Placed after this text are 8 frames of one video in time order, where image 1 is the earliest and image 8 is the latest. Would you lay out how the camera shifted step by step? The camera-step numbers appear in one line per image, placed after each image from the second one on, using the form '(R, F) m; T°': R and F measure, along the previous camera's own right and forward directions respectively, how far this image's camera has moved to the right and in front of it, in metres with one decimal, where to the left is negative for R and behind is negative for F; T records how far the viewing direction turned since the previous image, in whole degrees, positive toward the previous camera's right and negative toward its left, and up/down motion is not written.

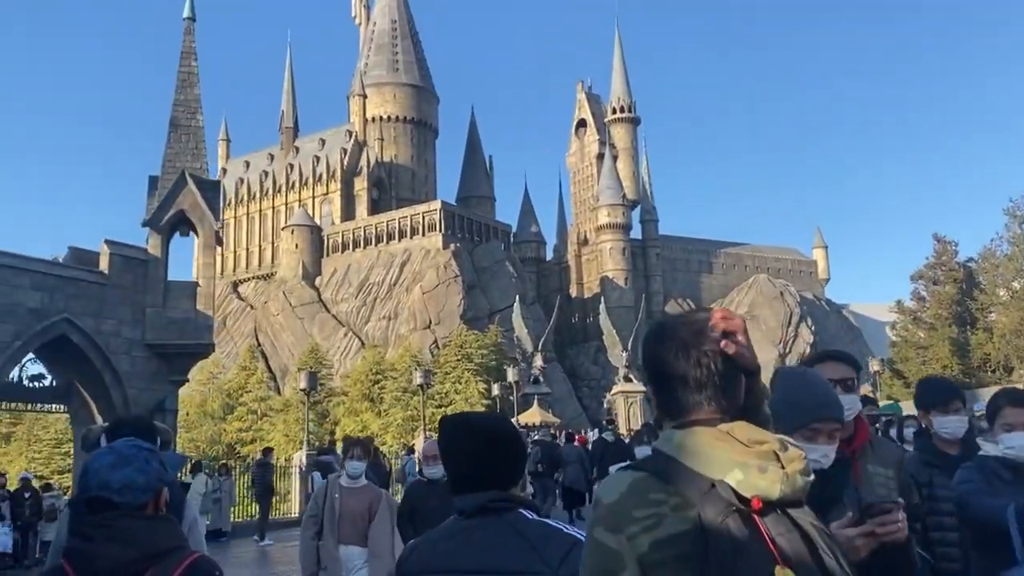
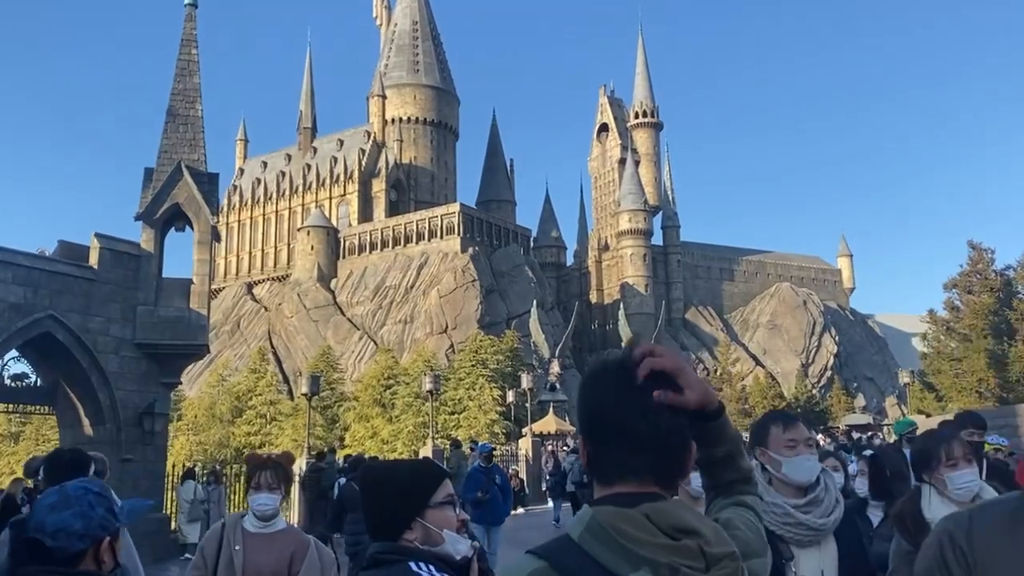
(+0.2, +0.9) m; -1°
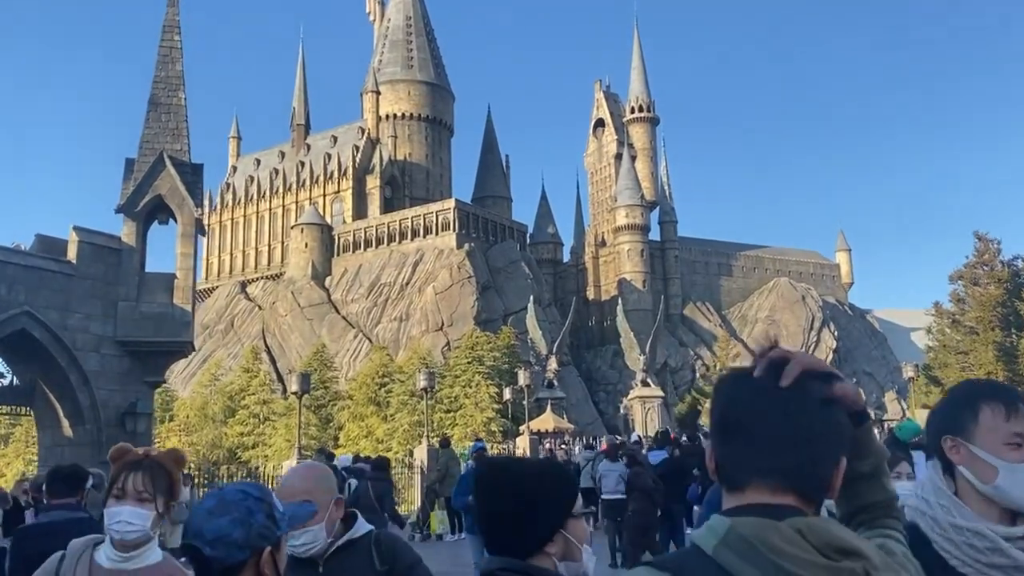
(0.0, +0.6) m; 0°
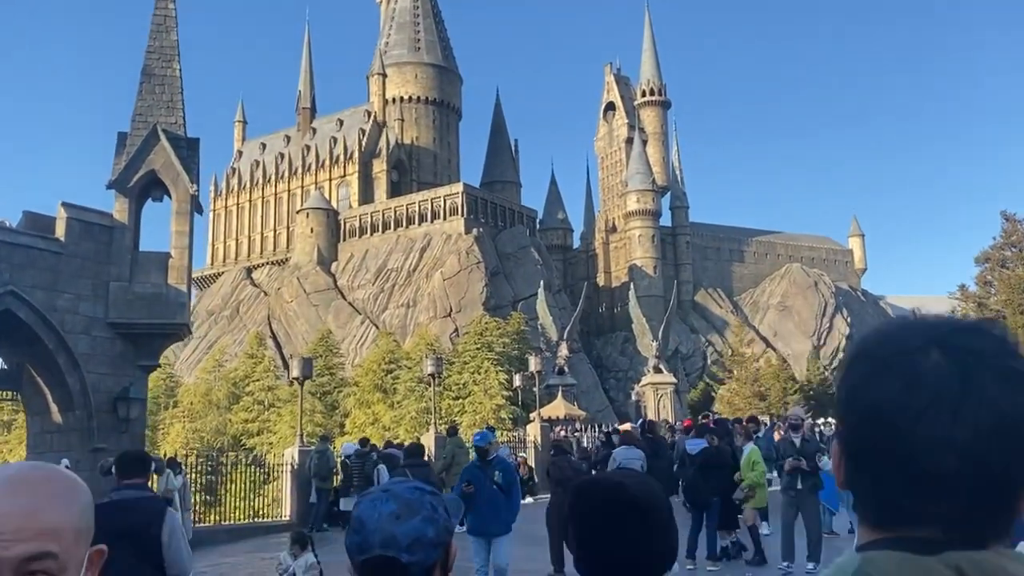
(0.0, +0.7) m; -1°
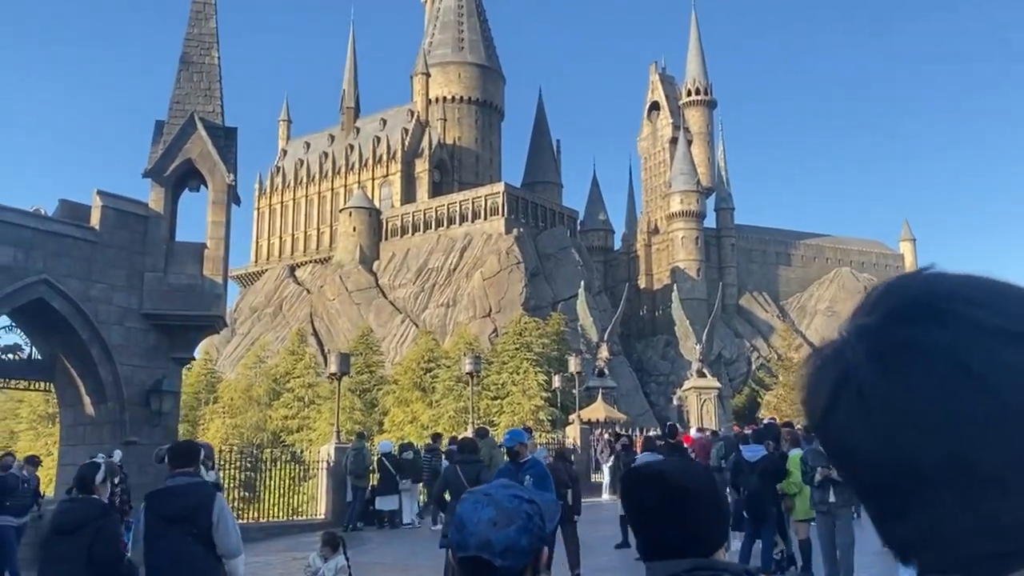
(0.0, +0.5) m; -3°
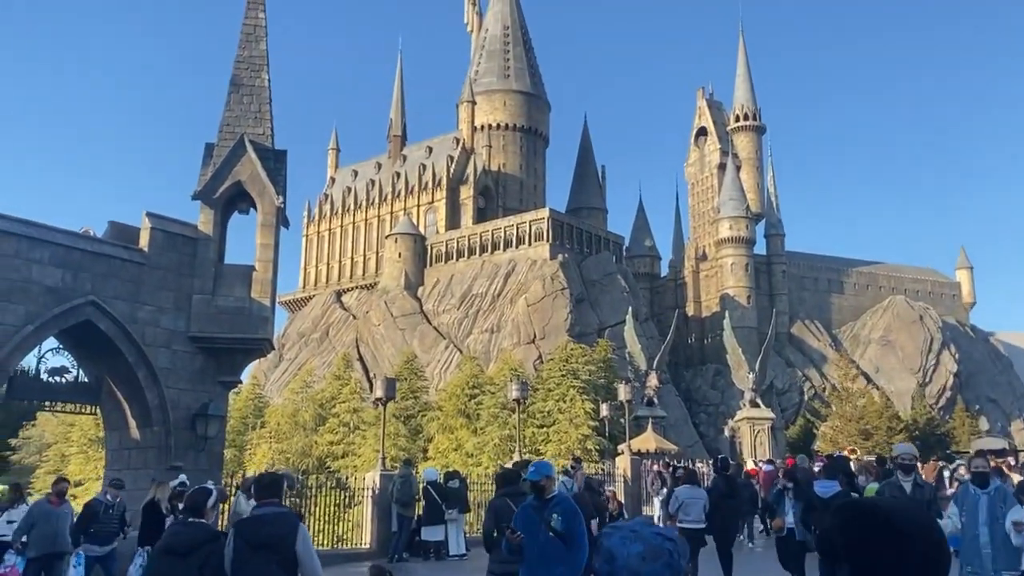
(-0.1, +0.4) m; -3°
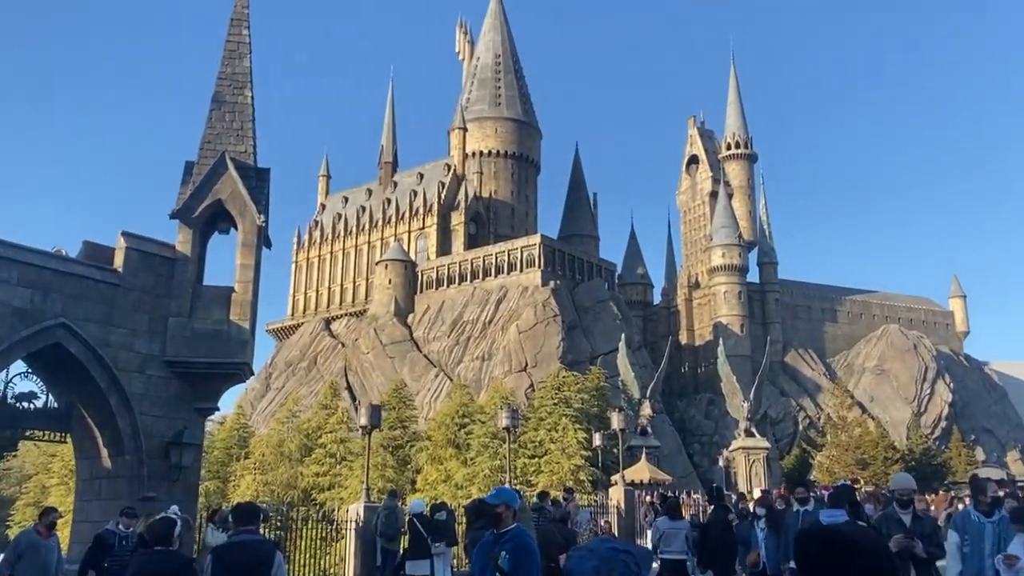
(0.0, +0.5) m; +1°
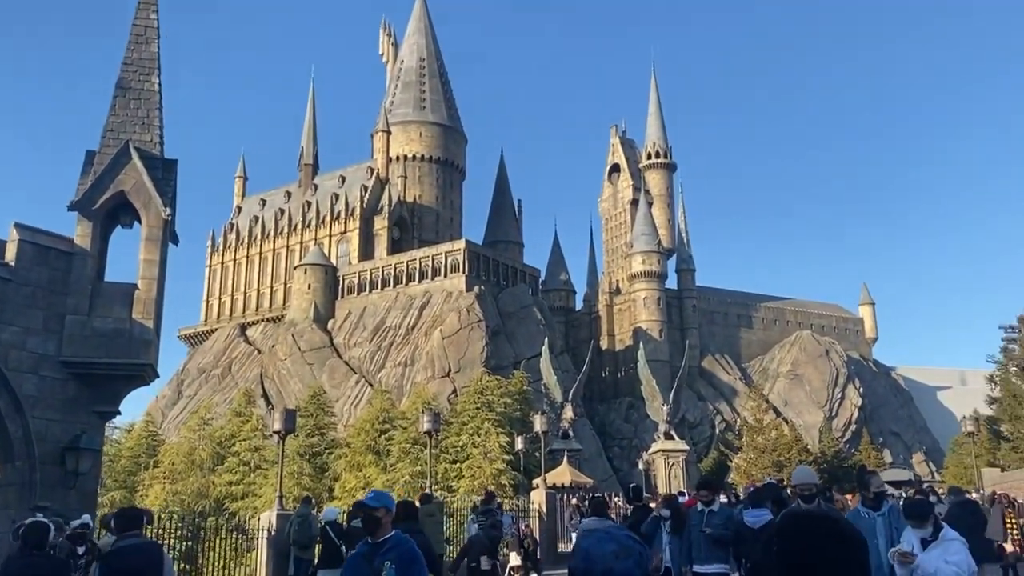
(0.0, +0.3) m; +5°
